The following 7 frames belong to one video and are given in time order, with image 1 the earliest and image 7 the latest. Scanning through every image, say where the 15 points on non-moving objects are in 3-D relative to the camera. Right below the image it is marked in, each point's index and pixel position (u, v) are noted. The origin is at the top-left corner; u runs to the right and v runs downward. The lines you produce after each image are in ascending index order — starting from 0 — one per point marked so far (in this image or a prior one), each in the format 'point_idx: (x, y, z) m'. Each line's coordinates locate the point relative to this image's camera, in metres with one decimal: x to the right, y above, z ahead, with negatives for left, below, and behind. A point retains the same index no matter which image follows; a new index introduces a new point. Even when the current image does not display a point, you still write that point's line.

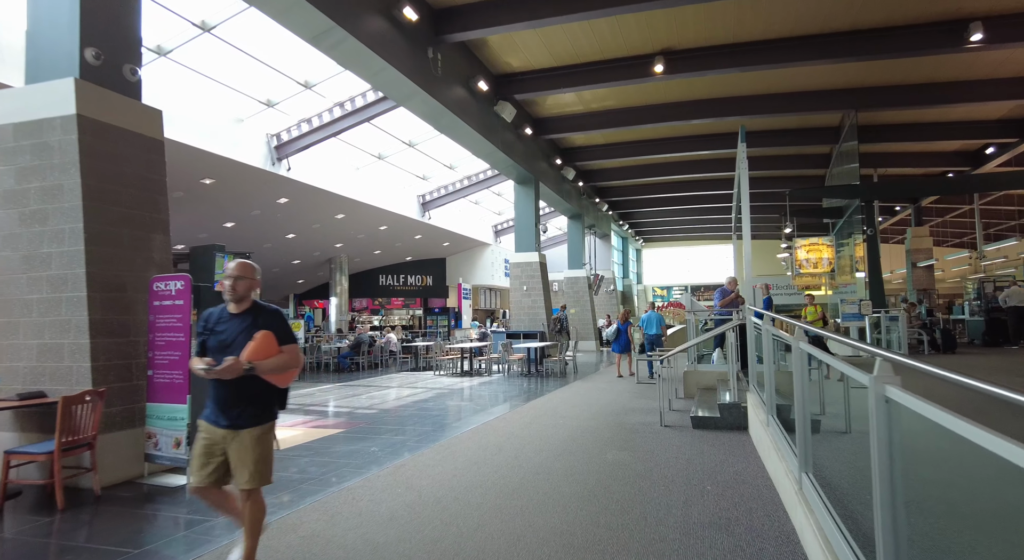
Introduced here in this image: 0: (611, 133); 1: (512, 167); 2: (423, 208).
0: (+2.8, +4.1, +15.4) m
1: (0.0, +3.0, +14.4) m
2: (-2.8, +2.3, +16.9) m
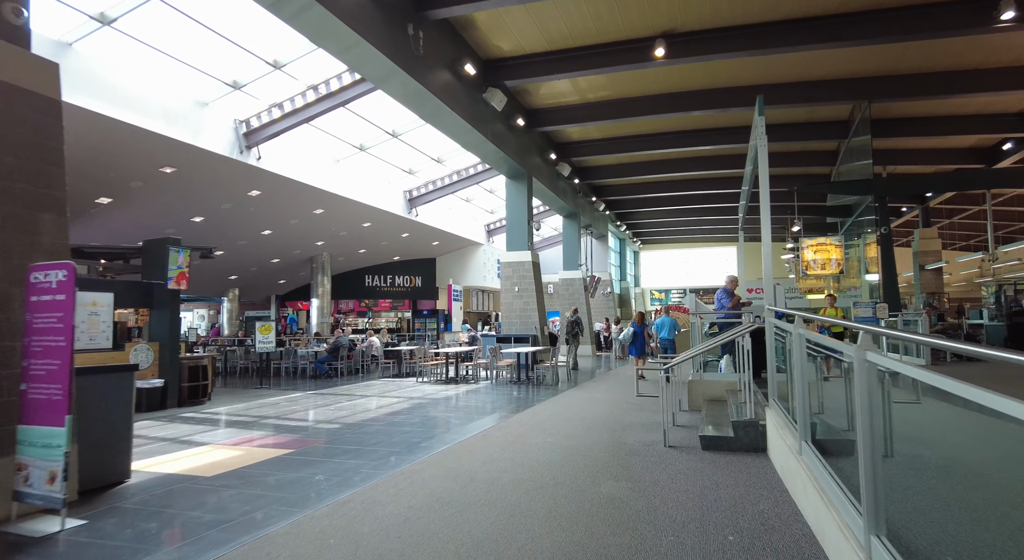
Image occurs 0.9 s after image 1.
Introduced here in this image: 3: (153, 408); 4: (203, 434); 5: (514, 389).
0: (+2.6, +4.1, +14.5) m
1: (-0.2, +3.0, +13.5) m
2: (-3.1, +2.3, +16.1) m
3: (-5.1, -1.8, +7.7) m
4: (-3.5, -1.7, +6.1) m
5: (0.0, -2.1, +10.6) m
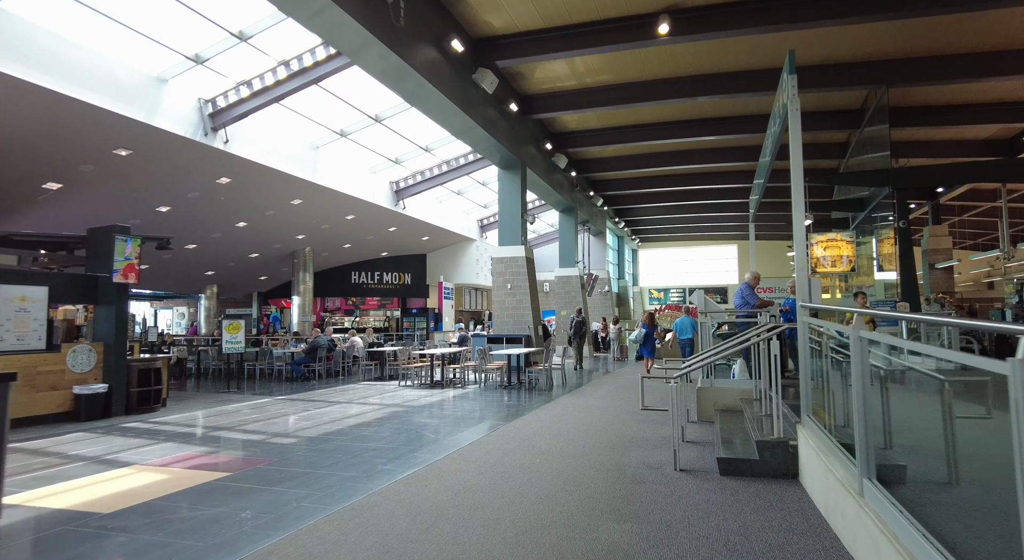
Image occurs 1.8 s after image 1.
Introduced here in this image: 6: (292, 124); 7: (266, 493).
0: (+2.4, +4.2, +13.7) m
1: (-0.4, +3.1, +12.7) m
2: (-3.3, +2.4, +15.2) m
3: (-5.2, -1.7, +6.8) m
4: (-3.6, -1.6, +5.3) m
5: (-0.2, -2.0, +9.8) m
6: (-4.4, +3.1, +10.8) m
7: (-1.8, -1.5, +3.9) m
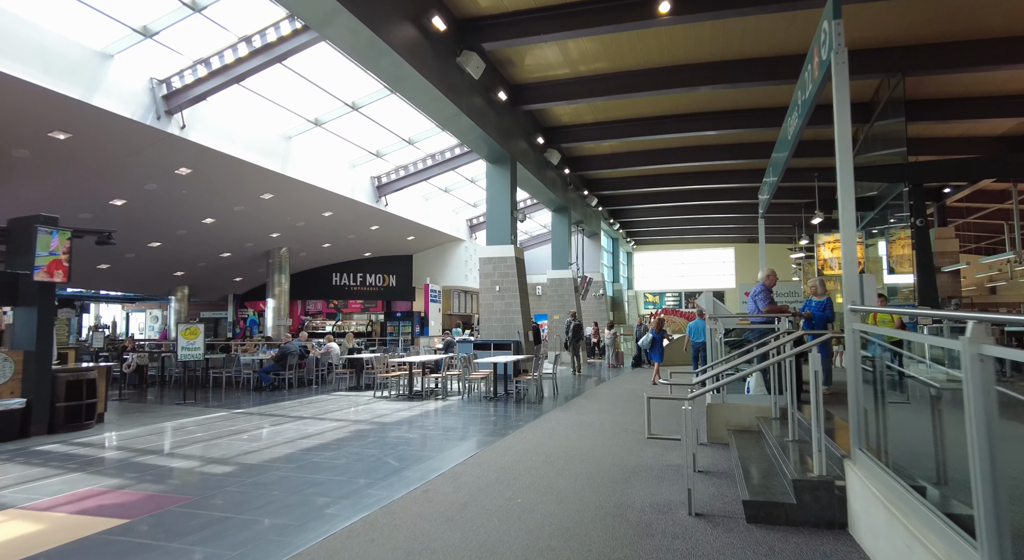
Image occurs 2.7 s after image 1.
0: (+2.1, +4.1, +12.9) m
1: (-0.7, +3.1, +11.8) m
2: (-3.5, +2.3, +14.3) m
3: (-5.4, -1.7, +5.8) m
4: (-3.8, -1.6, +4.3) m
5: (-0.4, -2.1, +8.9) m
6: (-4.6, +3.1, +9.9) m
7: (-1.9, -1.5, +3.0) m
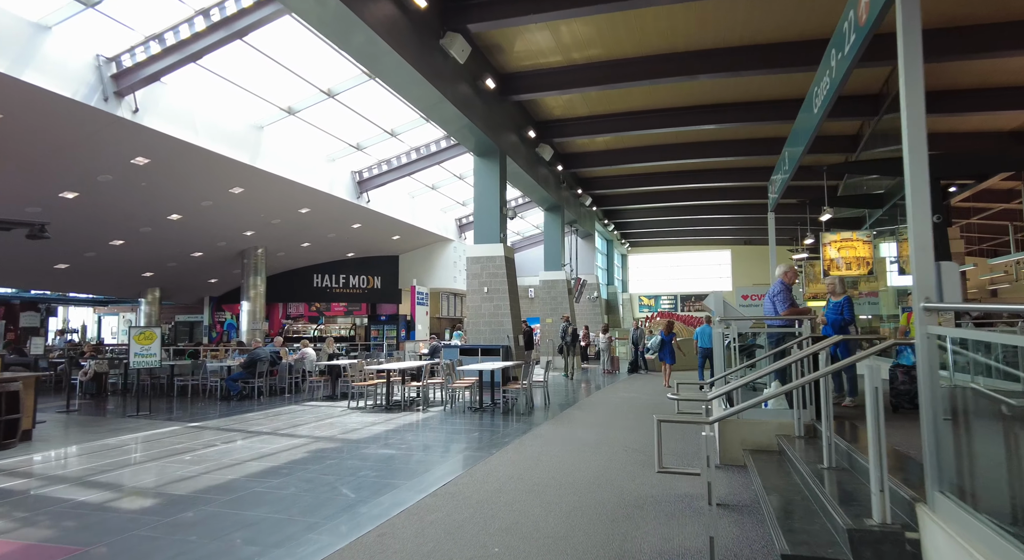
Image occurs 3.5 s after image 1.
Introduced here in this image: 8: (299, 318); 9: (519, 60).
0: (+1.9, +4.1, +12.2) m
1: (-0.9, +3.0, +11.0) m
2: (-3.8, +2.3, +13.5) m
3: (-5.6, -1.7, +5.0) m
4: (-4.0, -1.6, +3.5) m
5: (-0.6, -2.0, +8.1) m
6: (-4.8, +3.1, +9.1) m
7: (-2.1, -1.4, +2.2) m
8: (-7.2, -1.3, +18.4) m
9: (+0.1, +4.4, +10.8) m
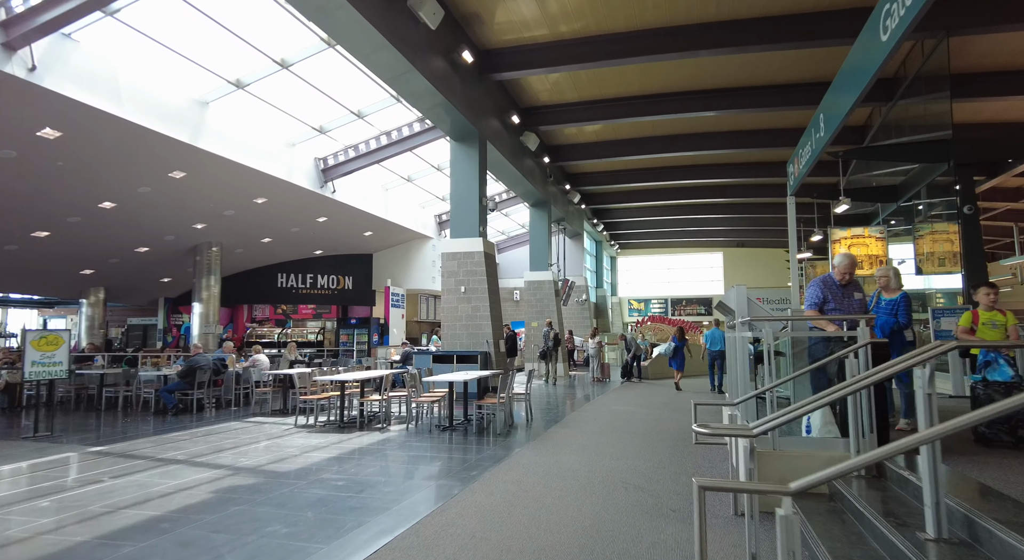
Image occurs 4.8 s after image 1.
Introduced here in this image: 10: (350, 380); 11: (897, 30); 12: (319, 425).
0: (+1.5, +4.1, +11.0) m
1: (-1.2, +3.1, +9.8) m
2: (-4.2, +2.3, +12.2) m
3: (-5.8, -1.5, +3.6) m
4: (-4.2, -1.5, +2.2) m
5: (-0.9, -2.0, +6.8) m
6: (-5.1, +3.2, +7.8) m
7: (-2.2, -1.3, +0.9) m
8: (-7.7, -1.3, +17.0) m
9: (-0.2, +4.5, +9.7) m
10: (-2.3, -1.5, +7.9) m
11: (+2.7, +1.8, +4.1) m
12: (-2.7, -2.0, +7.7) m
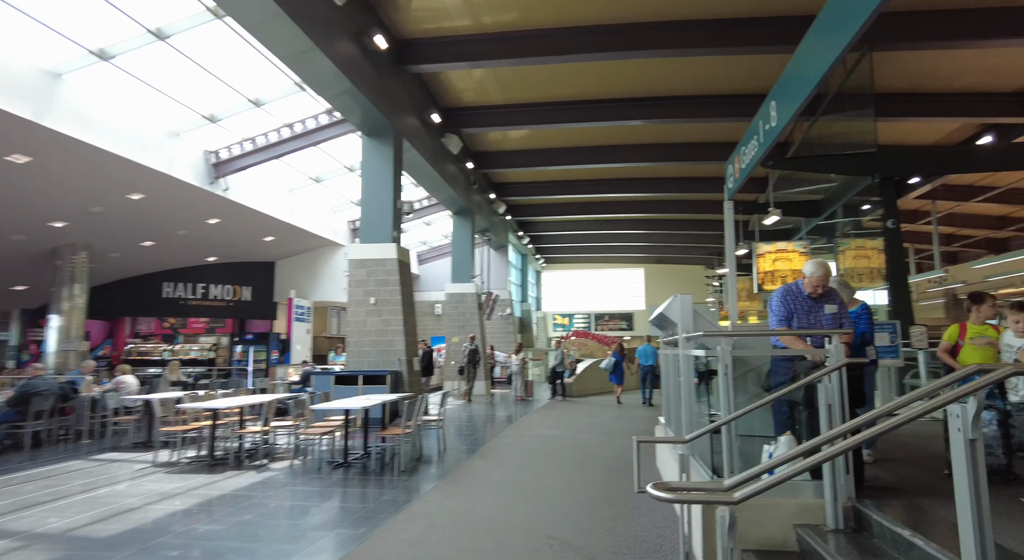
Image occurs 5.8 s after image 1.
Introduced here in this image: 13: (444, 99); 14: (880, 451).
0: (0.0, +3.9, +10.4) m
1: (-2.6, +2.9, +8.8) m
2: (-5.9, +2.1, +10.7) m
3: (-6.3, -1.5, +1.9) m
4: (-4.5, -1.4, +0.7) m
5: (-1.9, -2.1, +5.7) m
6: (-6.1, +3.1, +6.2) m
7: (-2.4, -1.2, -0.3) m
8: (-10.0, -1.6, +14.9) m
9: (-1.5, +4.3, +8.8) m
10: (-3.4, -1.5, +6.6) m
11: (+2.1, +1.8, +3.6) m
12: (-3.7, -2.1, +6.3) m
13: (-1.4, +3.9, +11.5) m
14: (+2.7, -1.2, +4.0) m
